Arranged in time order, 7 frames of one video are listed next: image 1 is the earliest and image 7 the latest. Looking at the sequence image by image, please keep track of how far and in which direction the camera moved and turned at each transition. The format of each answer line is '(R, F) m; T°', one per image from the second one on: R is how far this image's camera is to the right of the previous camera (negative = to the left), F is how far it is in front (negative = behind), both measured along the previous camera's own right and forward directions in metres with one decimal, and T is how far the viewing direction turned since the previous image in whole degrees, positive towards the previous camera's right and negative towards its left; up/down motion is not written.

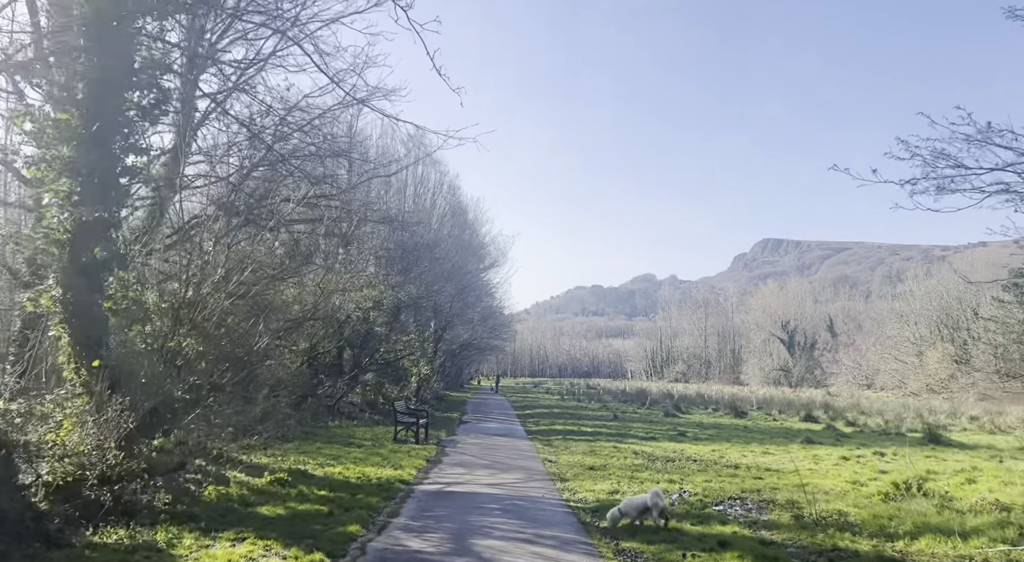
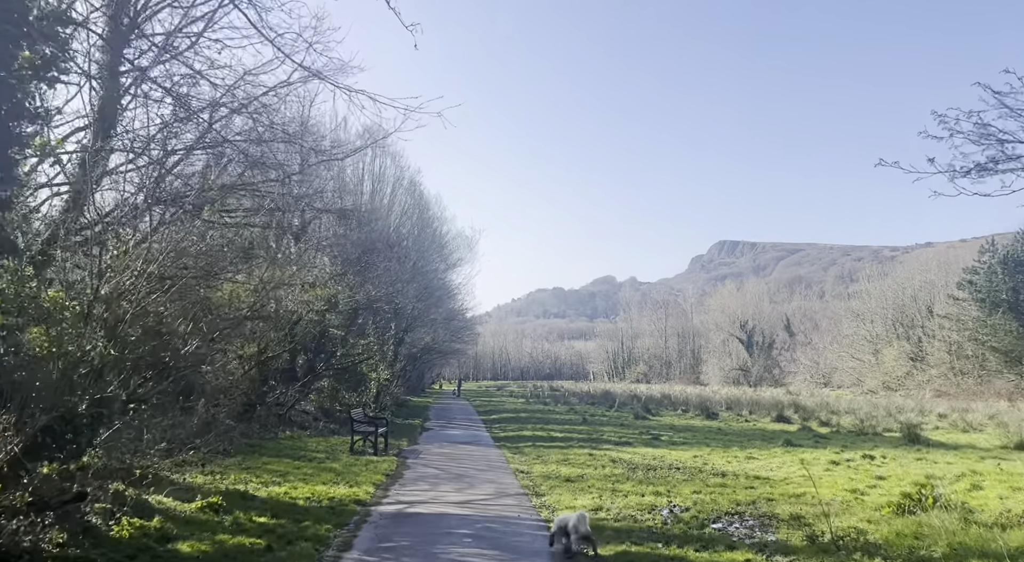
(-0.1, +1.1) m; +3°
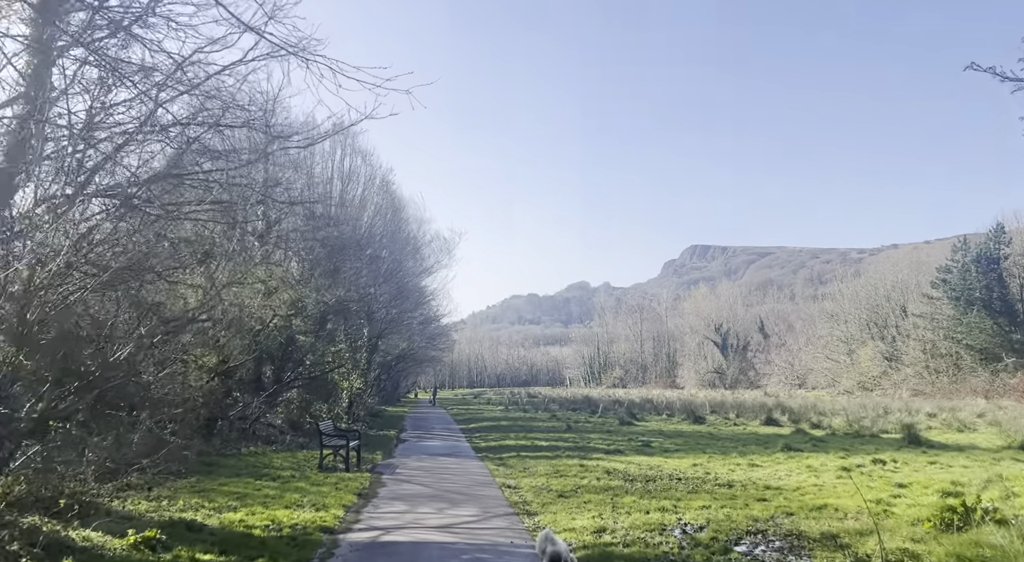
(-0.1, +1.1) m; +2°
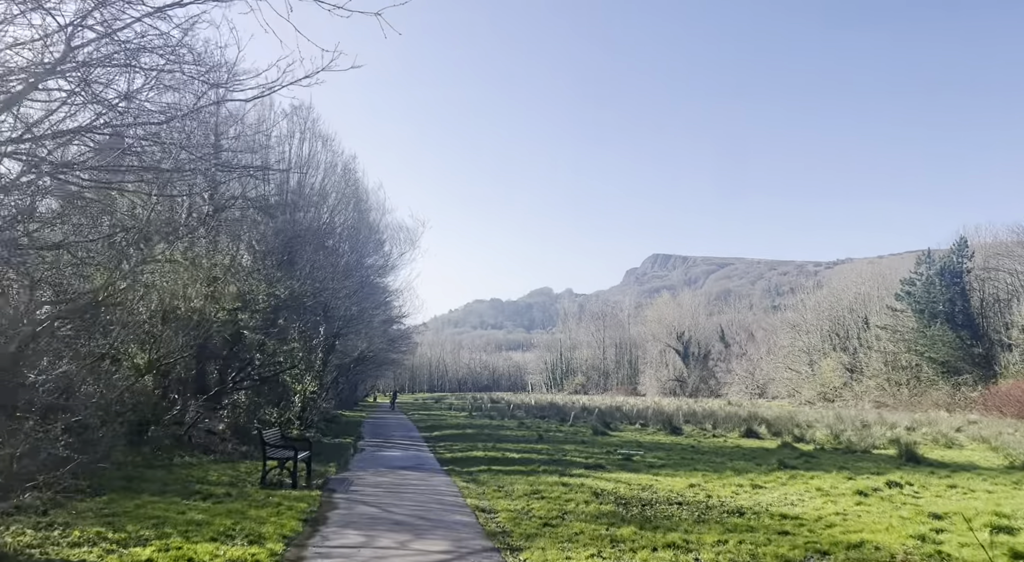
(-0.2, +1.5) m; +3°
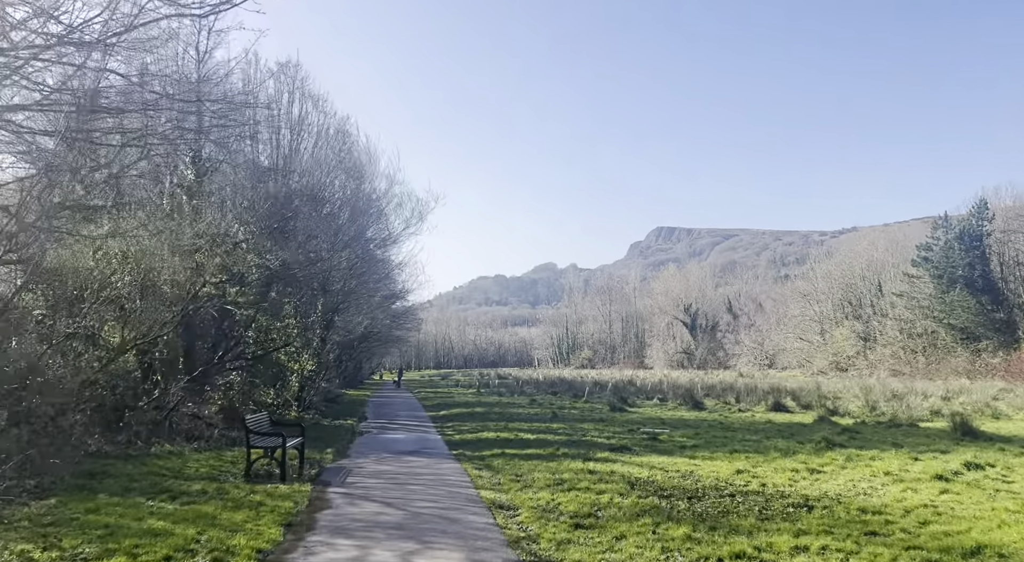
(-0.2, +1.5) m; 0°
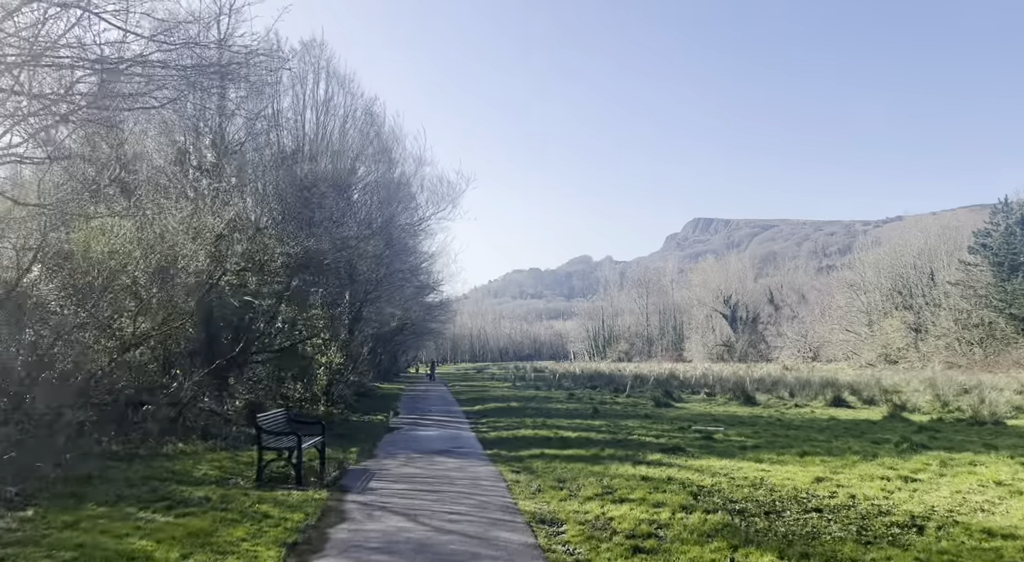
(-0.1, +1.2) m; -3°
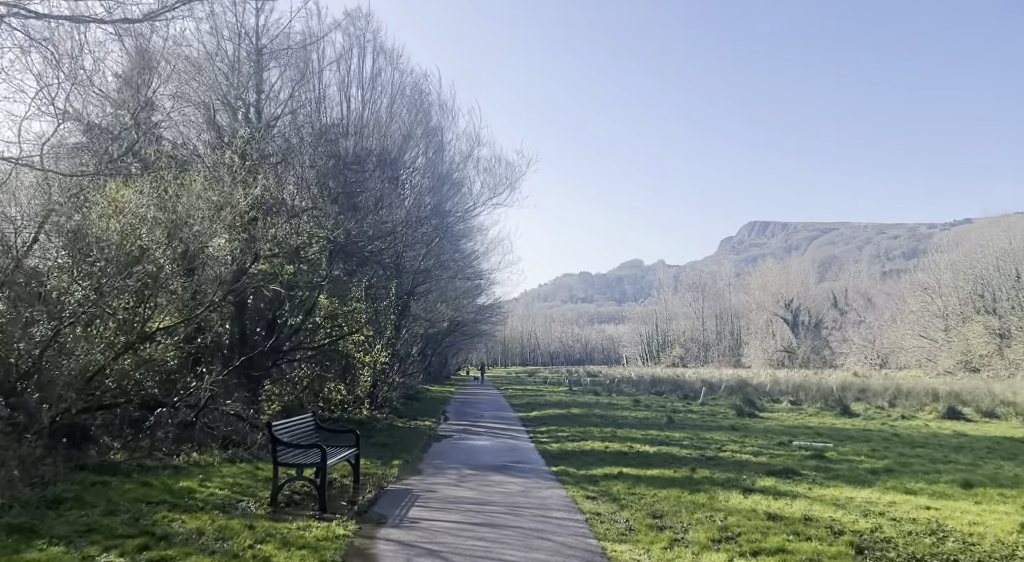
(-0.3, +2.0) m; -4°
